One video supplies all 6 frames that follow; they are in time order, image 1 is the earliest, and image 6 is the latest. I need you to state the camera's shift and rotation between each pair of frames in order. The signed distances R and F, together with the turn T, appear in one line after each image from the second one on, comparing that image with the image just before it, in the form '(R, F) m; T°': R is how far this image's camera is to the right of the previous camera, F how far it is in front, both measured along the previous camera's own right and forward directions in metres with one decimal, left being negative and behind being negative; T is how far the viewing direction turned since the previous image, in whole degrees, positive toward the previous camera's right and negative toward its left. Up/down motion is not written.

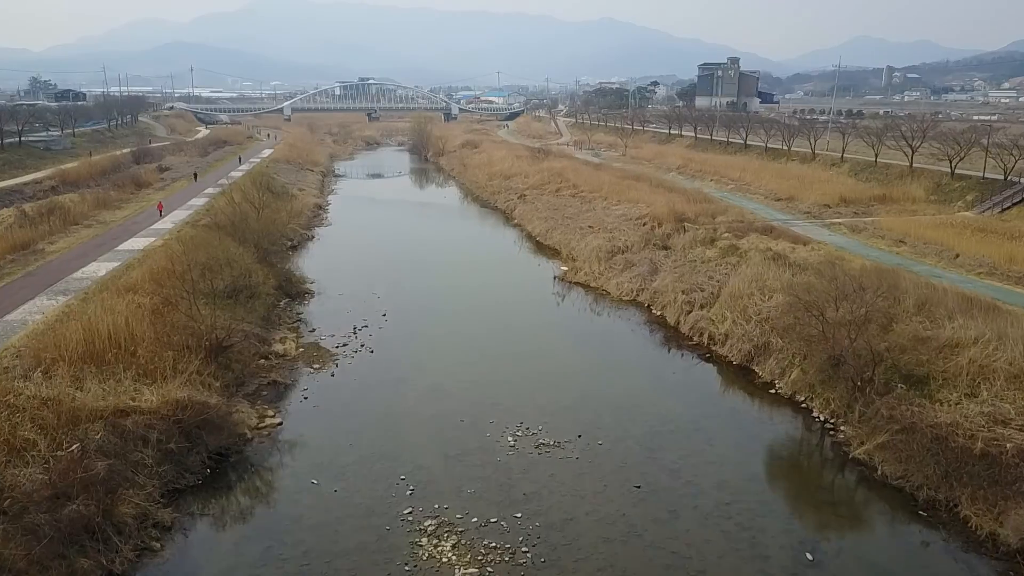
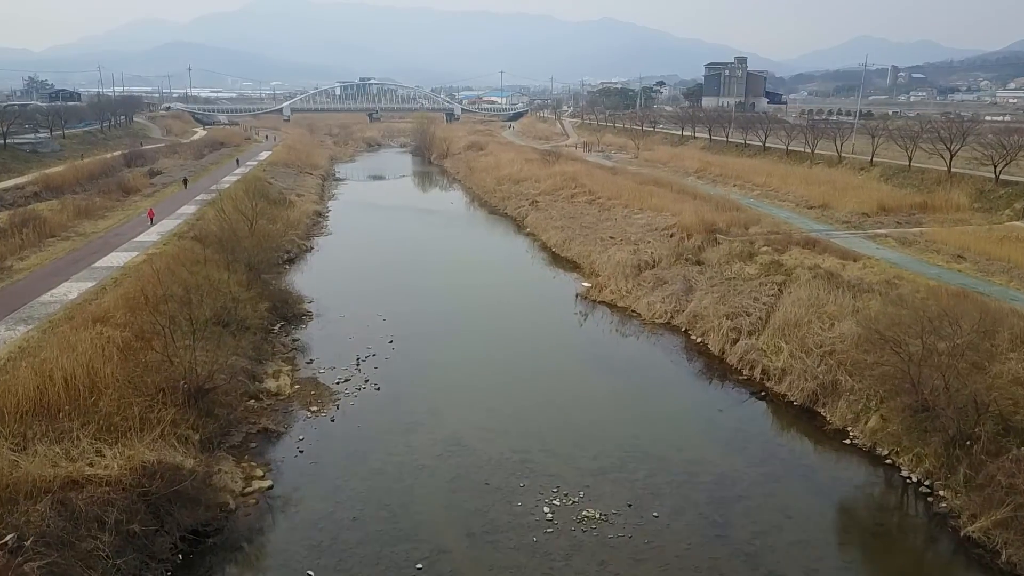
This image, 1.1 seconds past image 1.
(-0.4, +1.3) m; 0°
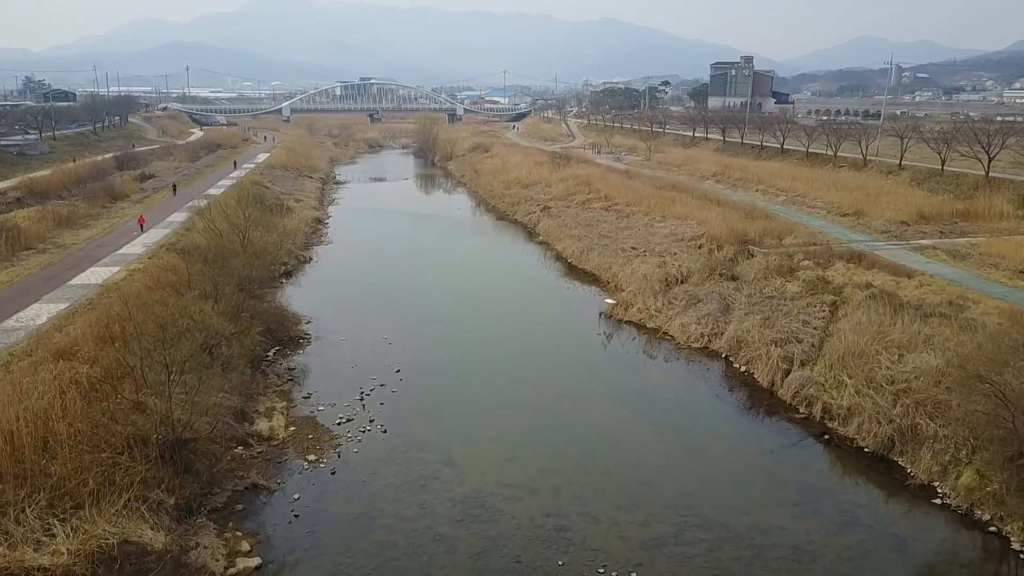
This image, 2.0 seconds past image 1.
(-0.3, +1.2) m; 0°
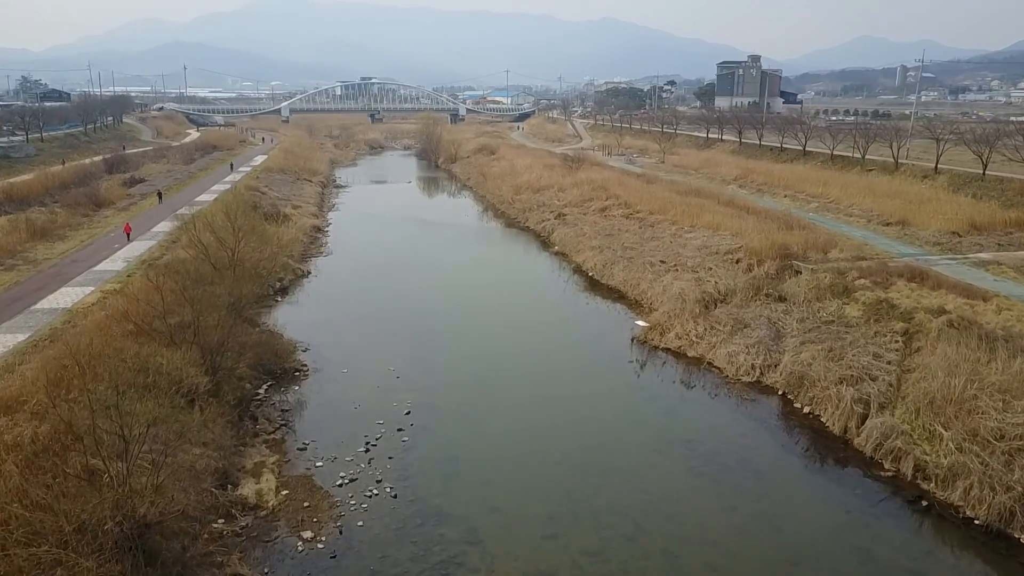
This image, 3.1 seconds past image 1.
(-0.4, +1.3) m; 0°
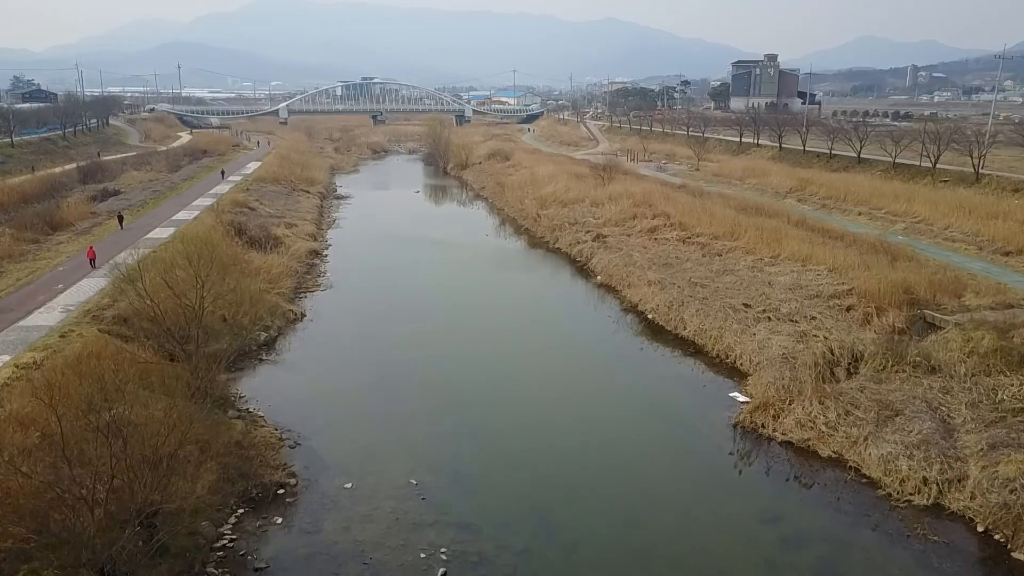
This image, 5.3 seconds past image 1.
(-0.8, +2.8) m; 0°
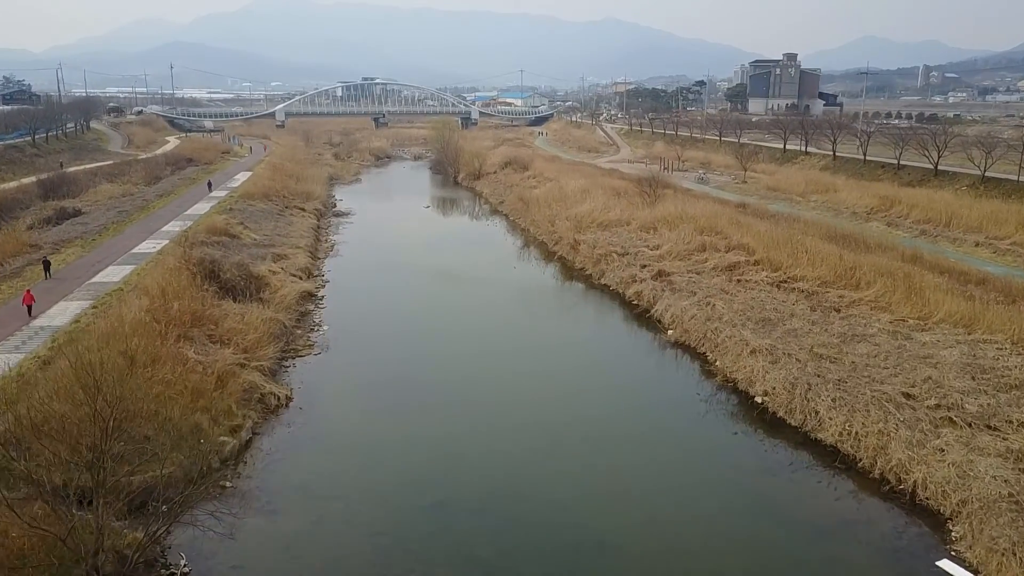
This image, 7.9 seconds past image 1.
(-0.9, +3.1) m; 0°
